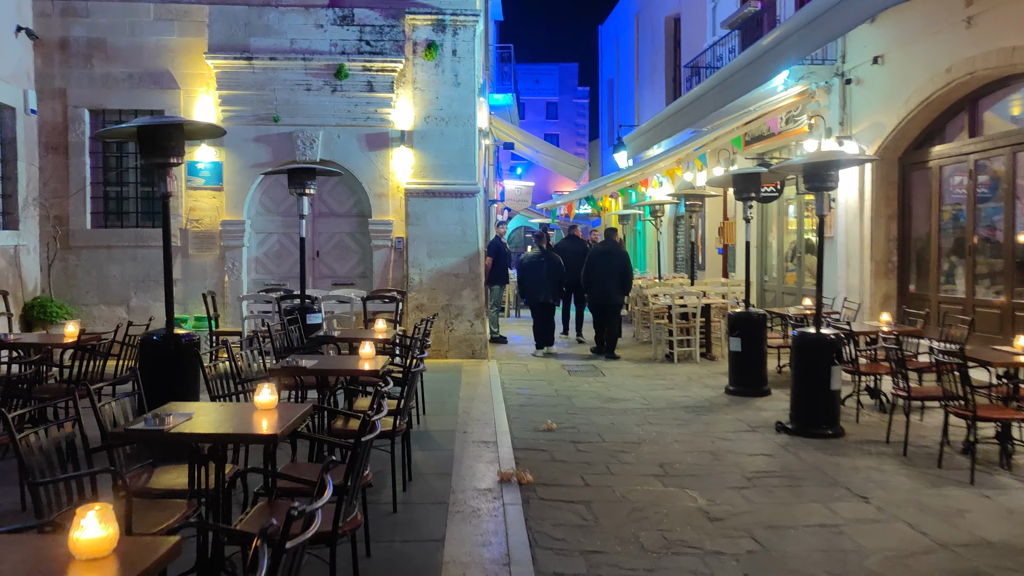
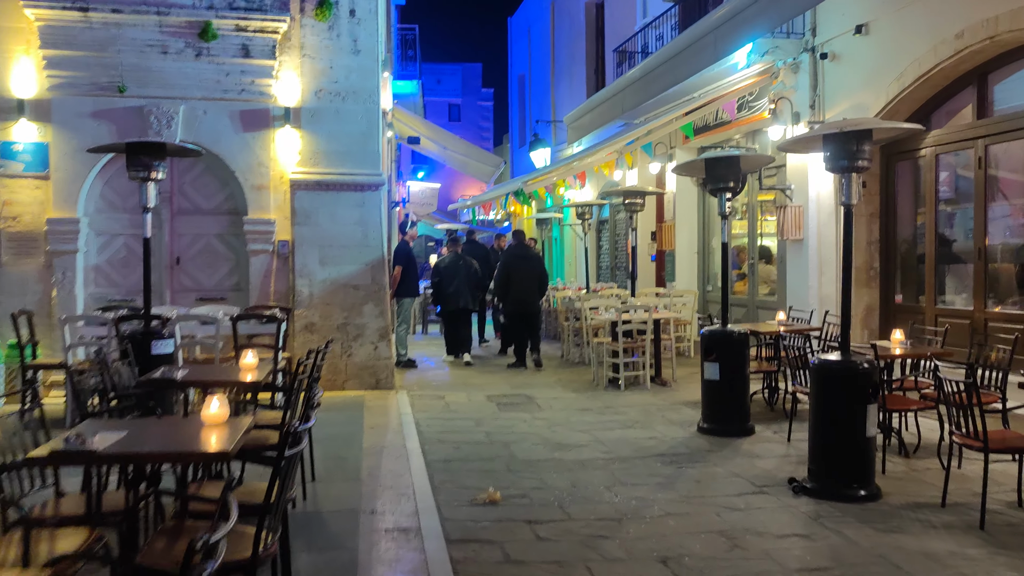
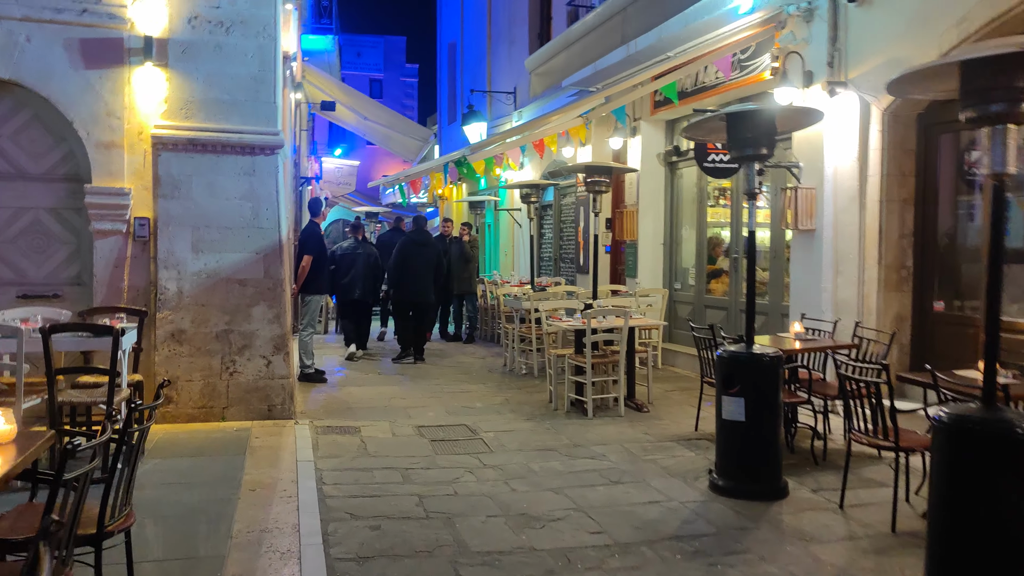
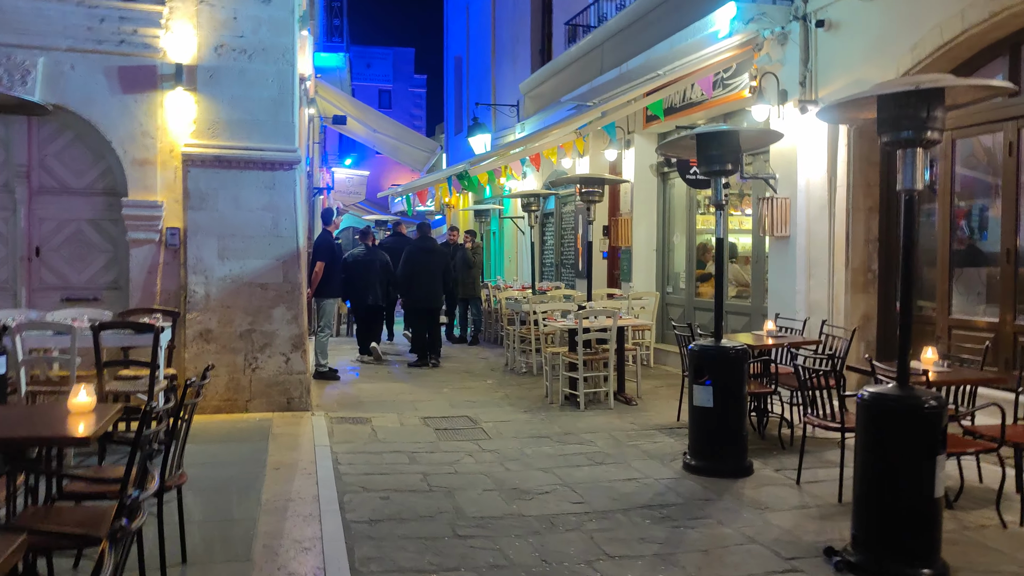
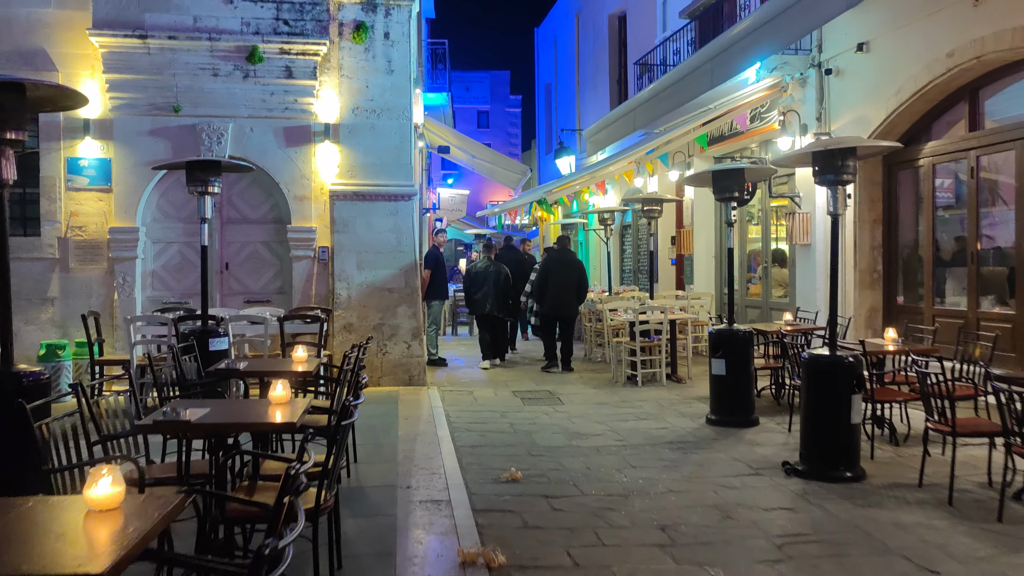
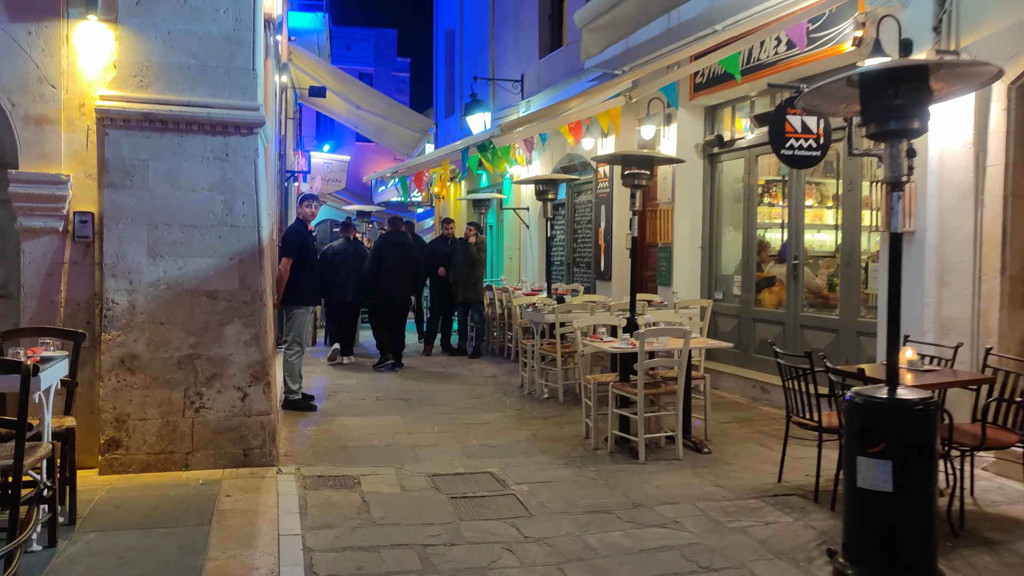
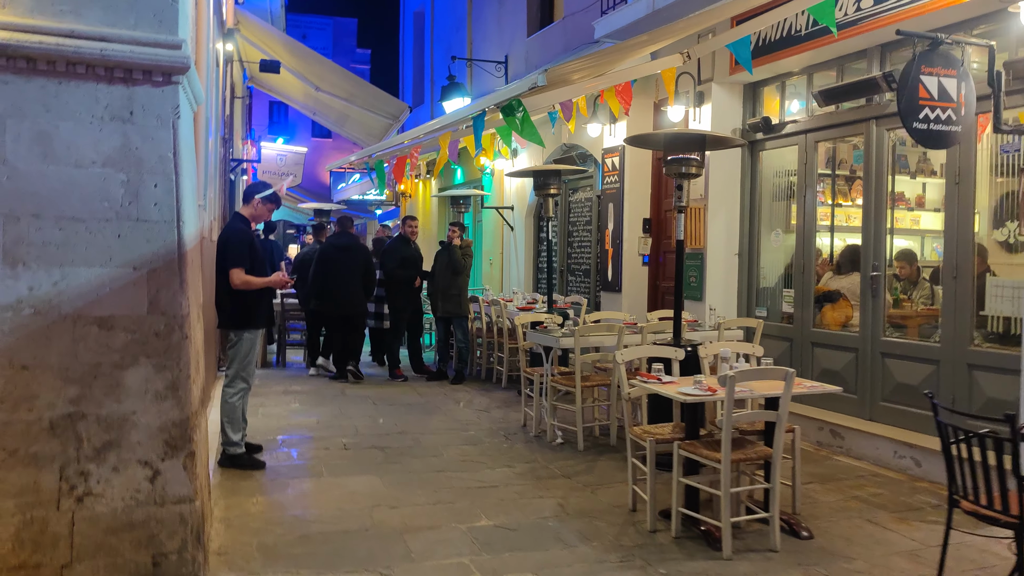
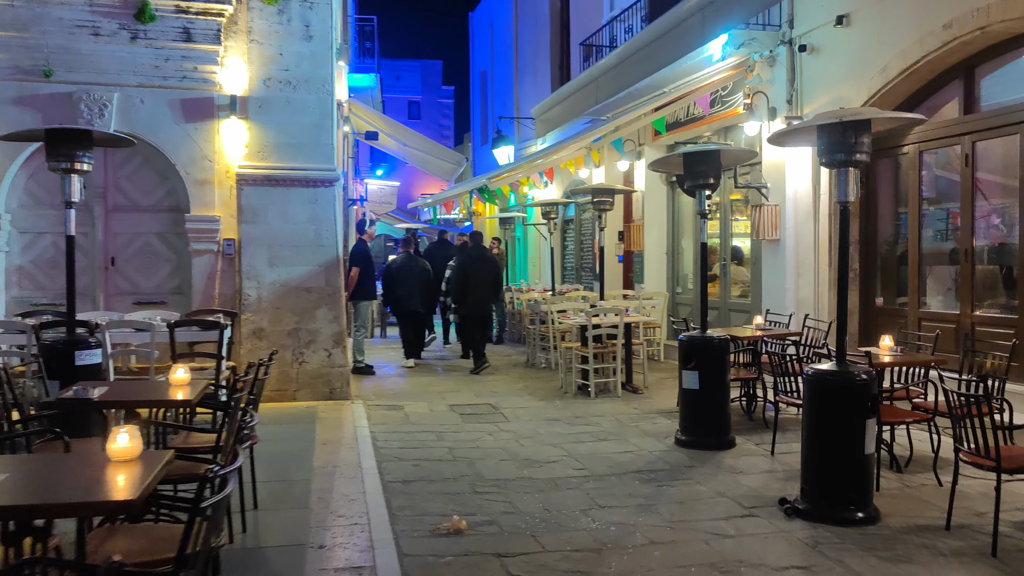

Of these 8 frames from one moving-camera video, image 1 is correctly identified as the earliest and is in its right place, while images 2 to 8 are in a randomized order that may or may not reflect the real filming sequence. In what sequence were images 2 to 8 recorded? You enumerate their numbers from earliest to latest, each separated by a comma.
5, 2, 8, 4, 3, 6, 7
